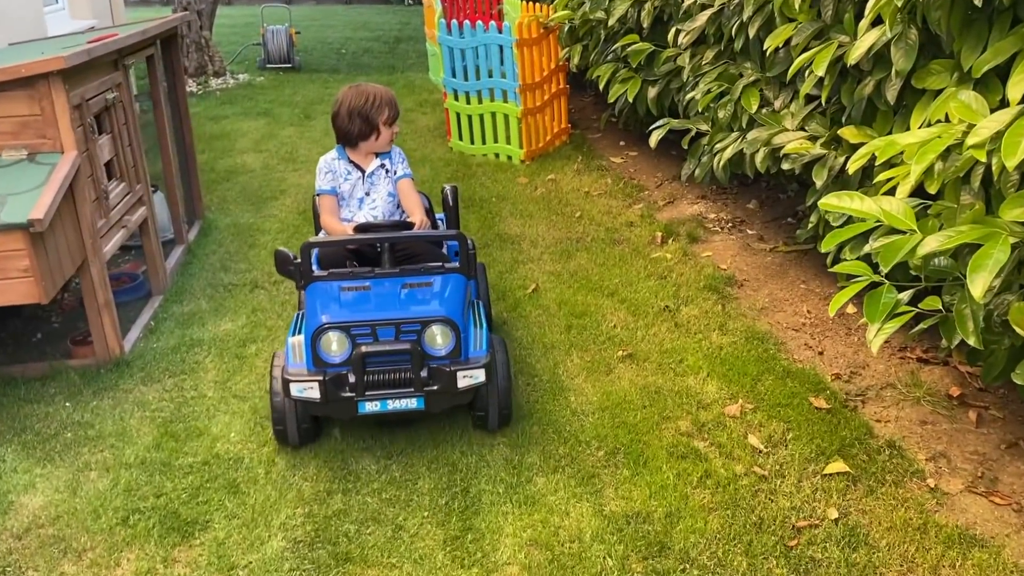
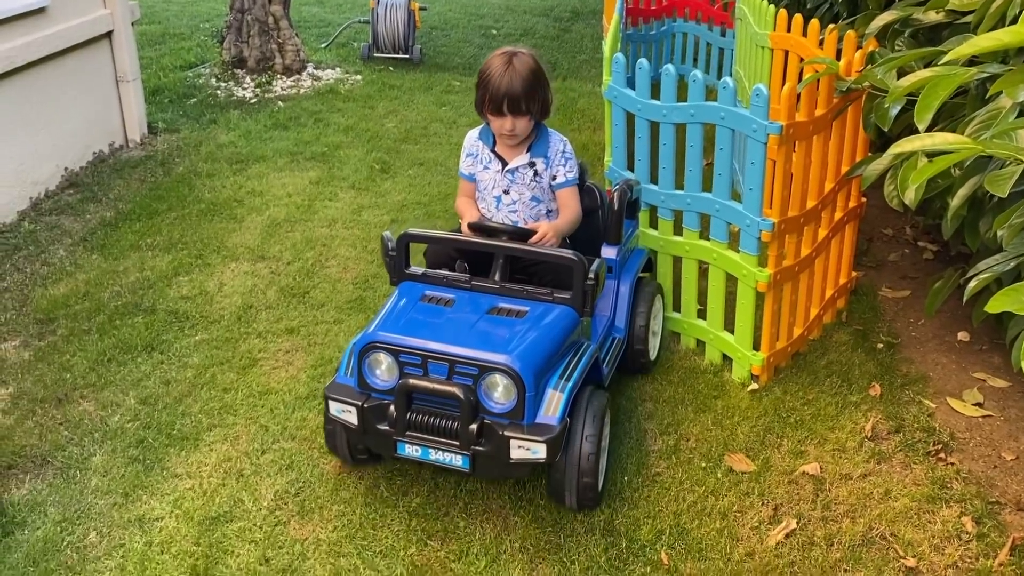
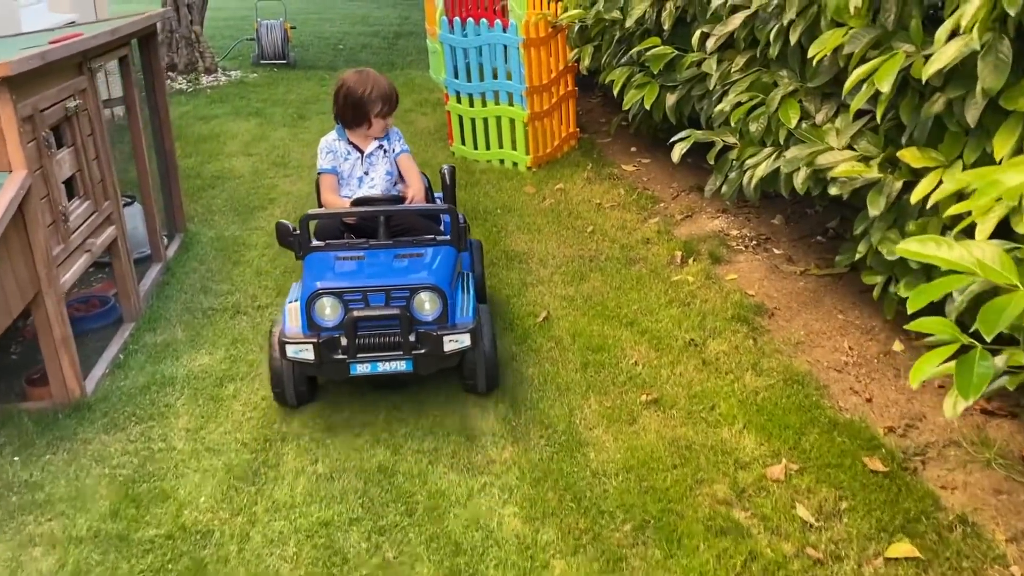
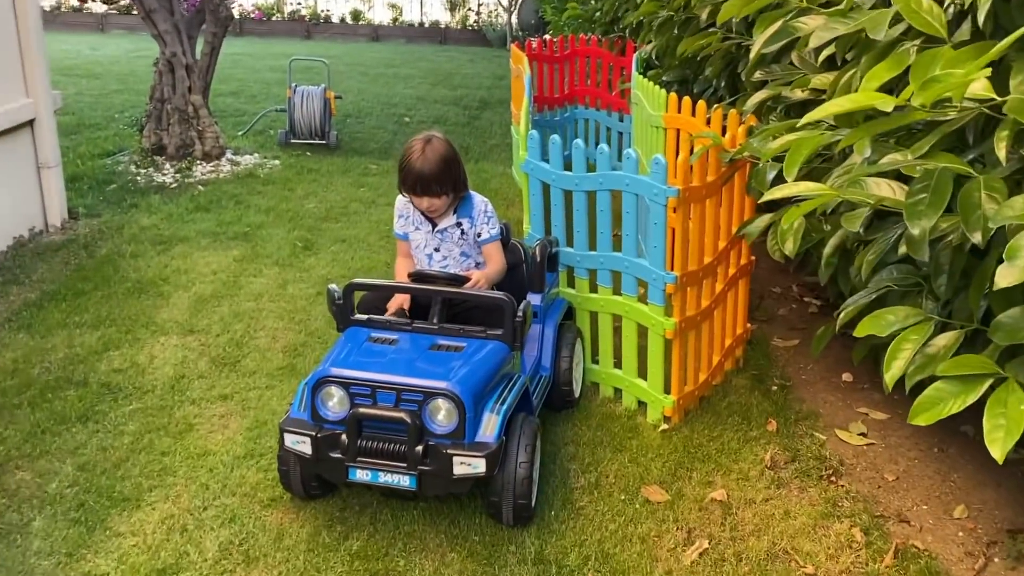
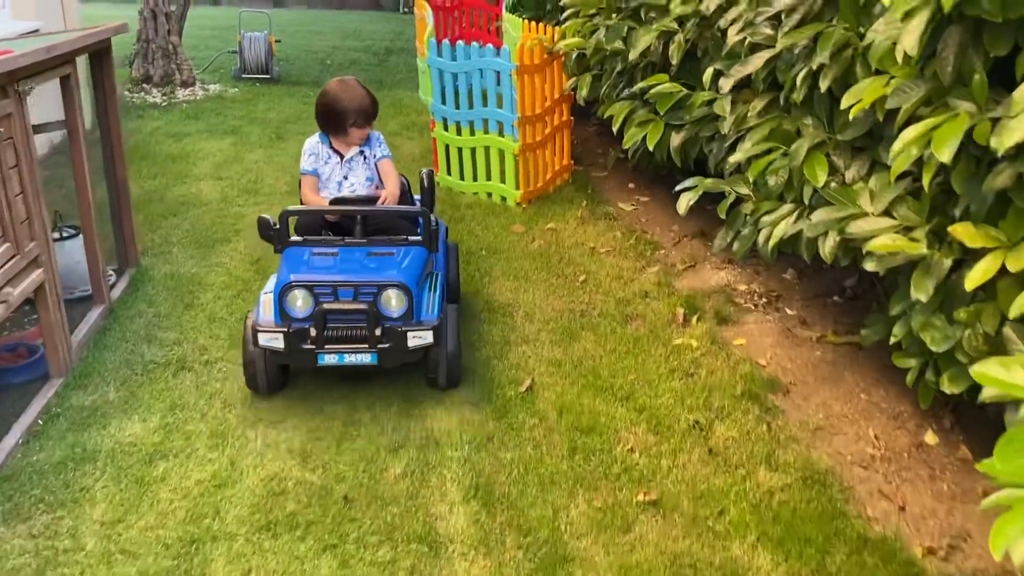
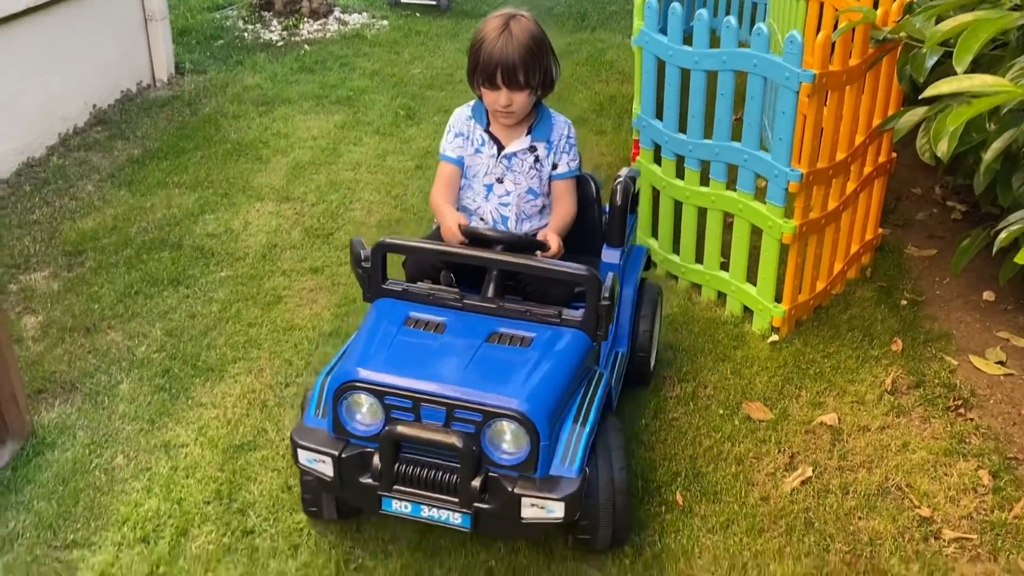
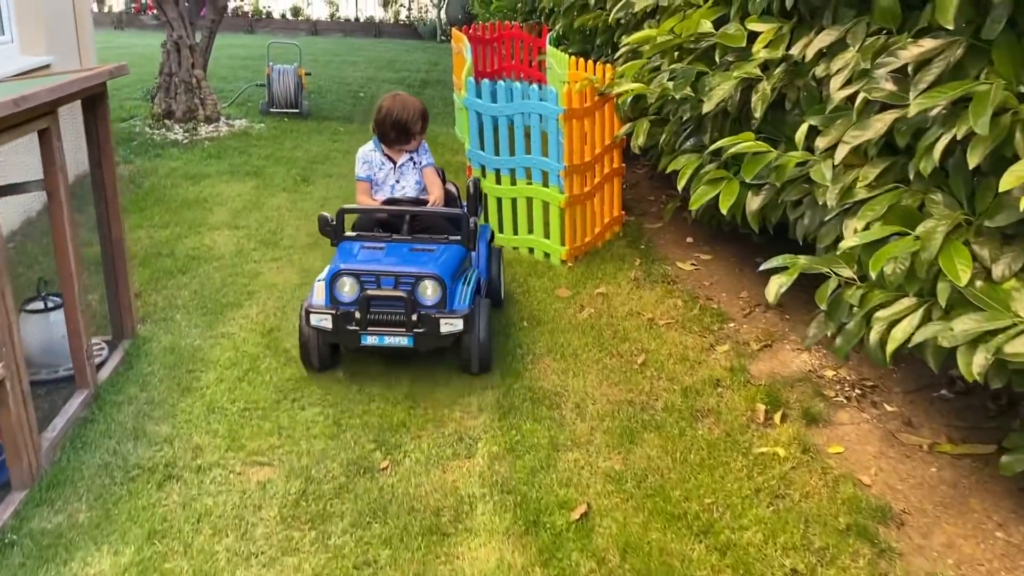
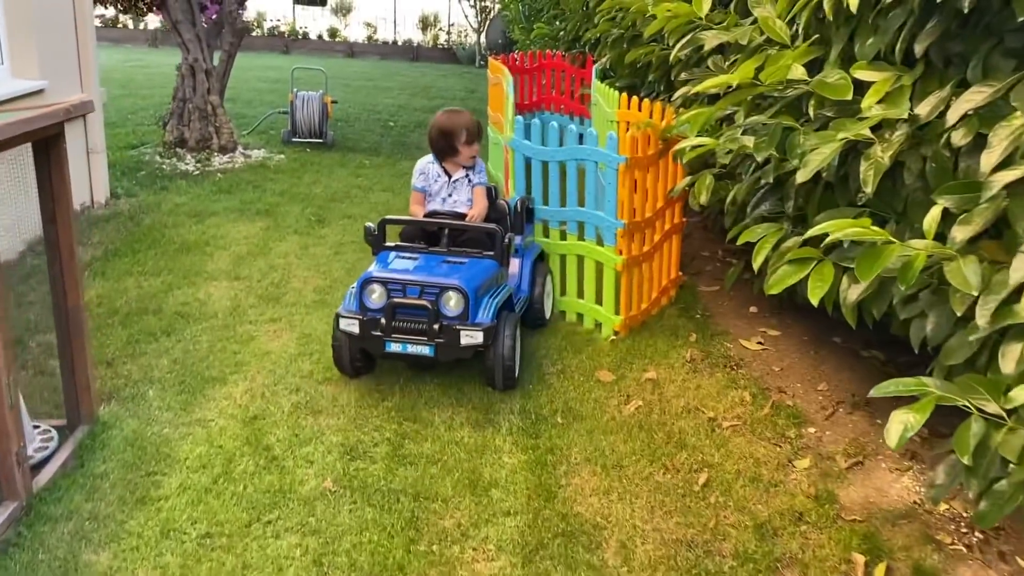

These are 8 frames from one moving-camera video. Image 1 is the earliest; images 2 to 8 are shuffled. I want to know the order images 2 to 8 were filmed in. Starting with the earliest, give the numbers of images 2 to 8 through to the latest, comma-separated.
3, 5, 7, 8, 4, 2, 6
